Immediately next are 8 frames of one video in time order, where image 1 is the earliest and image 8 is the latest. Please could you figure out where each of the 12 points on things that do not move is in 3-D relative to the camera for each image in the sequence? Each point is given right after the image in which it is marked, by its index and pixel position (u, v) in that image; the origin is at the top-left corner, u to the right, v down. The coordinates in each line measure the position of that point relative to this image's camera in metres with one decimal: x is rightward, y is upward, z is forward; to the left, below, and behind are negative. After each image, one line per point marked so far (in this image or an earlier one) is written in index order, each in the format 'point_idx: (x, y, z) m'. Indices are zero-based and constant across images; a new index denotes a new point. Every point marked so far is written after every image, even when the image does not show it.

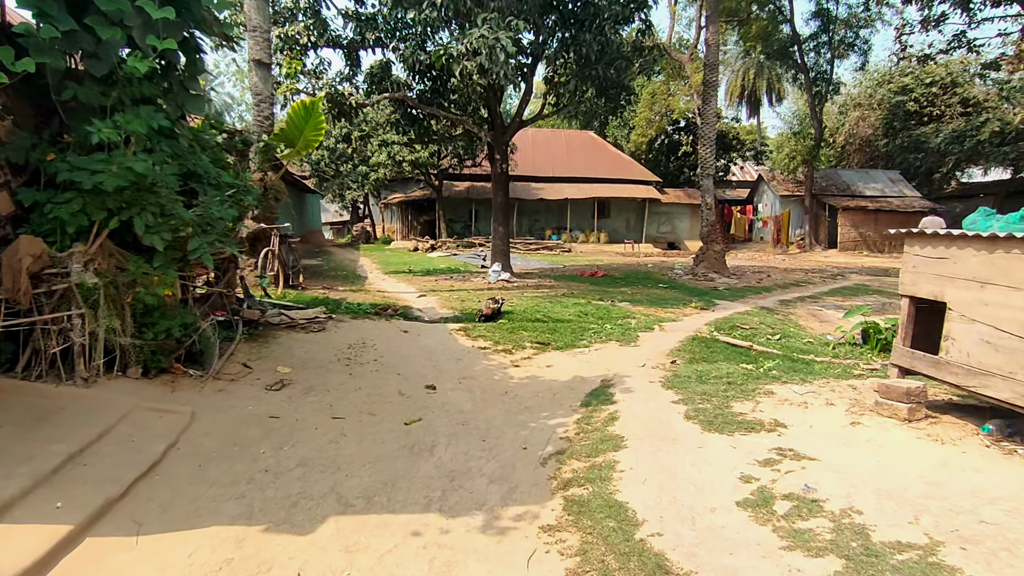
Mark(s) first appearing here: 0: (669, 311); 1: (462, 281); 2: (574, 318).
0: (+2.5, -0.4, +9.3) m
1: (-1.2, +0.1, +14.0) m
2: (+0.9, -0.4, +8.2) m
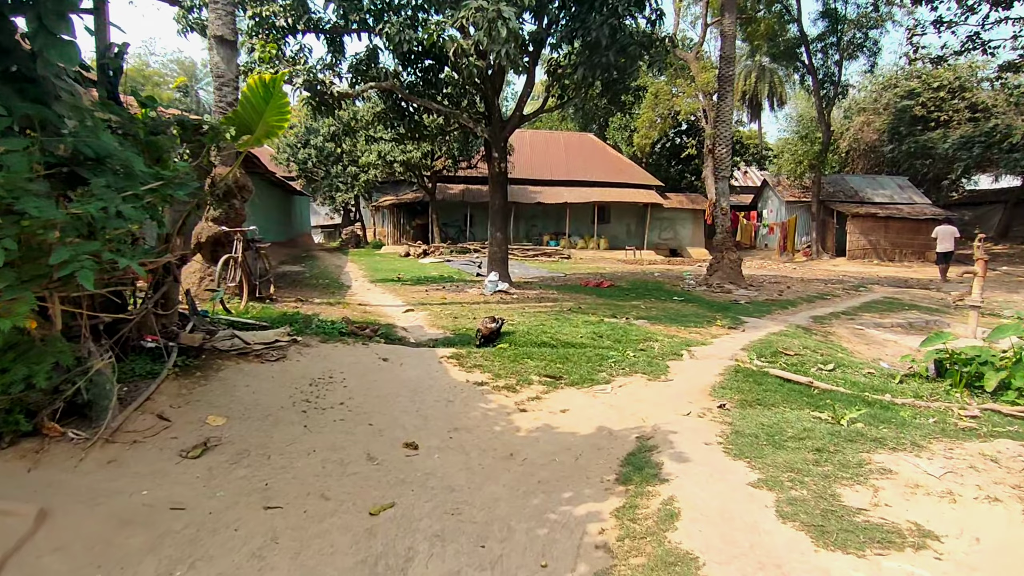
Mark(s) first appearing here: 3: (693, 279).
0: (+2.5, -0.6, +8.0) m
1: (-1.3, -0.1, +12.7) m
2: (+0.9, -0.6, +7.0) m
3: (+4.9, +0.2, +15.6) m
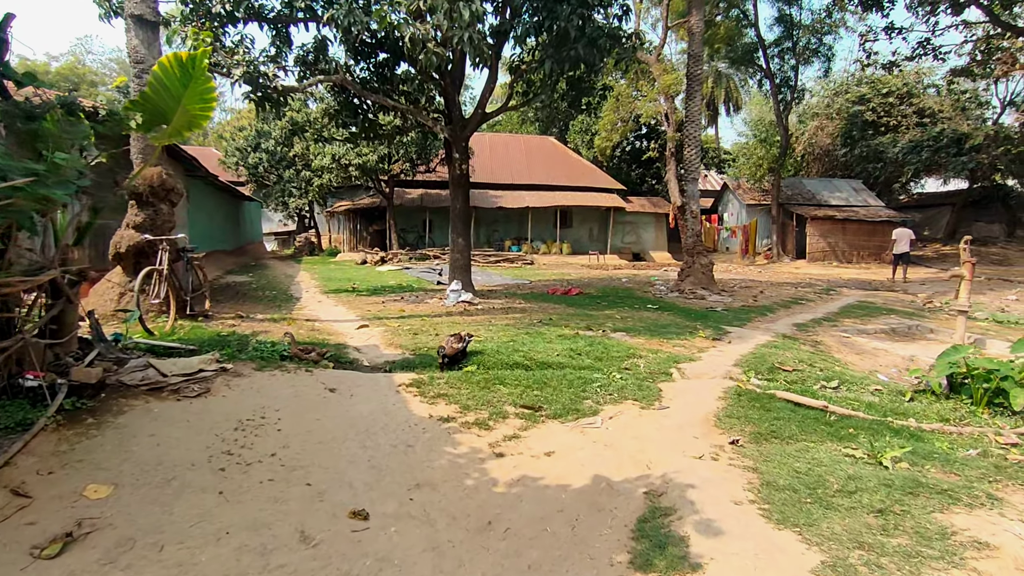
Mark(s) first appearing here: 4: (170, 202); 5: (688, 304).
0: (+2.1, -0.7, +7.4) m
1: (-2.0, -0.3, +11.8) m
2: (+0.6, -0.8, +6.2) m
3: (+3.9, +0.1, +15.1) m
4: (-4.8, +1.2, +8.1) m
5: (+3.5, -0.3, +11.6) m
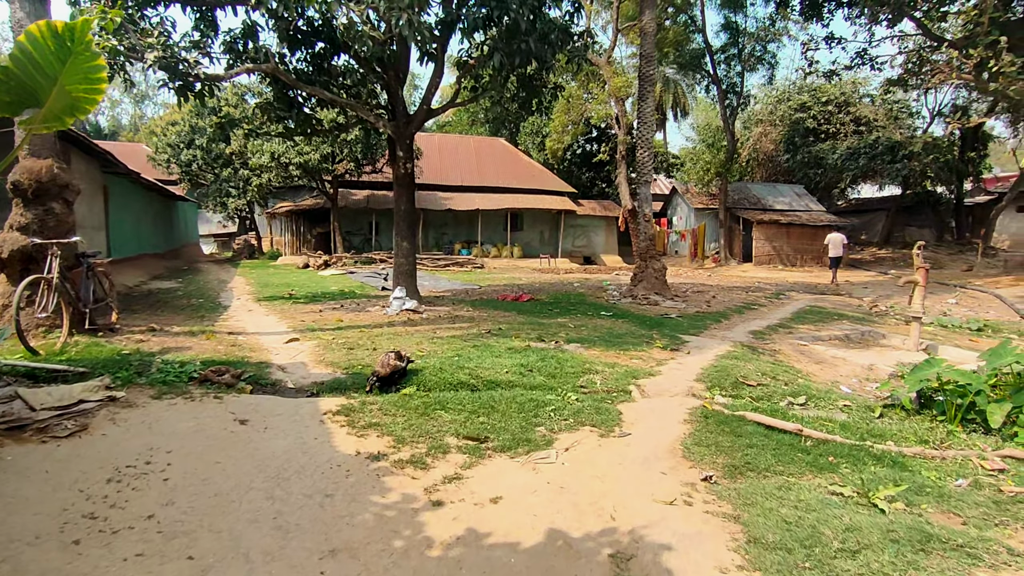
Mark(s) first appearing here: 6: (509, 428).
0: (+1.5, -0.8, +6.9) m
1: (-3.0, -0.4, +11.0) m
2: (0.0, -0.9, +5.6) m
3: (+2.6, 0.0, +14.7) m
4: (-5.4, +1.1, +7.0) m
5: (+2.5, -0.4, +11.3) m
6: (0.0, -1.0, +4.3) m
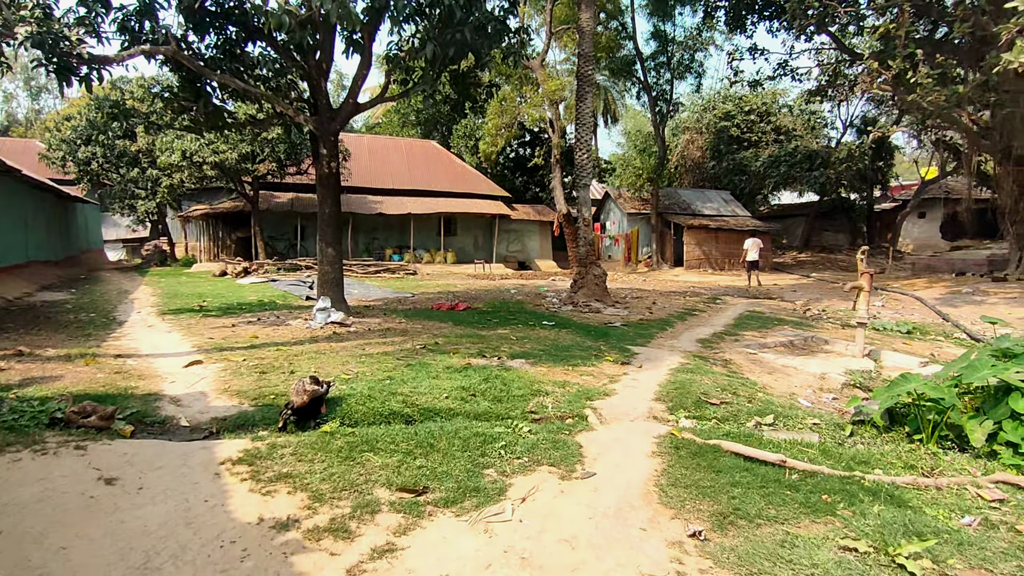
0: (+0.8, -1.0, +6.3) m
1: (-4.1, -0.6, +9.9) m
2: (-0.5, -1.0, +4.9) m
3: (+1.1, -0.2, +14.3) m
4: (-6.1, +0.9, +5.7) m
5: (+1.4, -0.6, +10.8) m
6: (-0.4, -1.1, +3.6) m
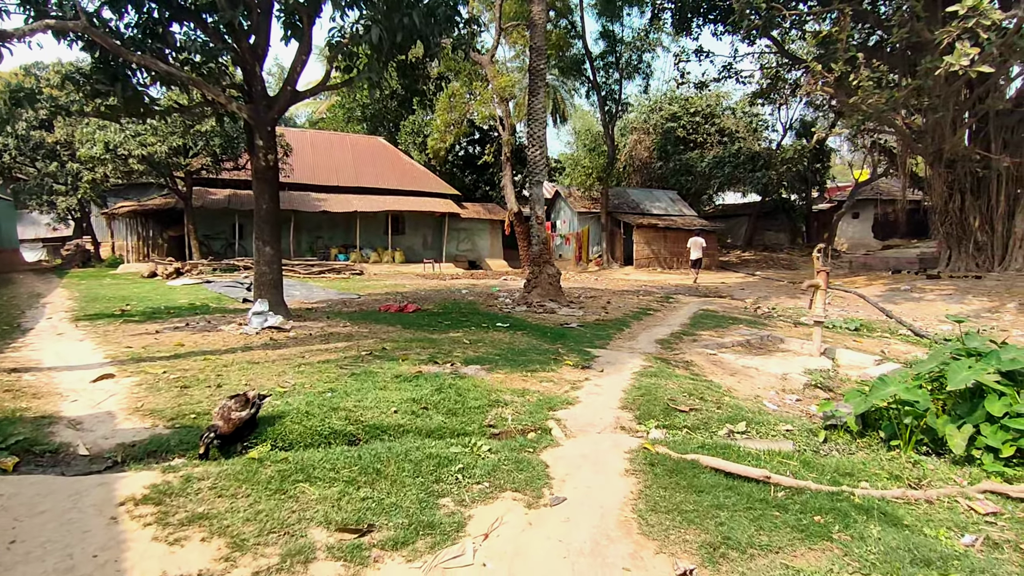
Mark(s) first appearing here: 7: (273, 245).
0: (+0.3, -1.0, +6.0) m
1: (-4.8, -0.7, +9.0) m
2: (-0.8, -1.0, +4.4) m
3: (-0.1, -0.2, +13.9) m
4: (-6.5, +0.8, +4.7) m
5: (+0.5, -0.6, +10.5) m
6: (-0.6, -1.2, +3.1) m
7: (-4.2, +0.7, +10.1) m
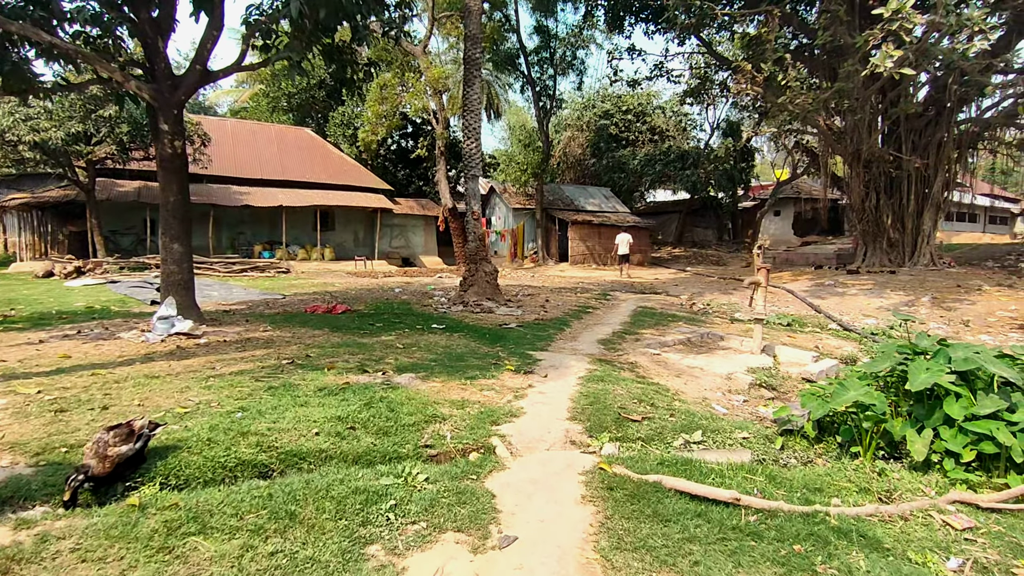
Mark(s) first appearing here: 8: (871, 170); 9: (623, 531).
0: (-0.2, -1.0, +5.5) m
1: (-5.7, -0.7, +8.0) m
2: (-1.2, -1.0, +3.8) m
3: (-1.6, -0.2, +13.3) m
4: (-6.9, +0.8, +3.5) m
5: (-0.6, -0.6, +10.0) m
6: (-0.8, -1.2, +2.6) m
7: (-5.2, +0.7, +9.1) m
8: (+11.5, +3.8, +18.6) m
9: (+0.5, -1.2, +2.8) m
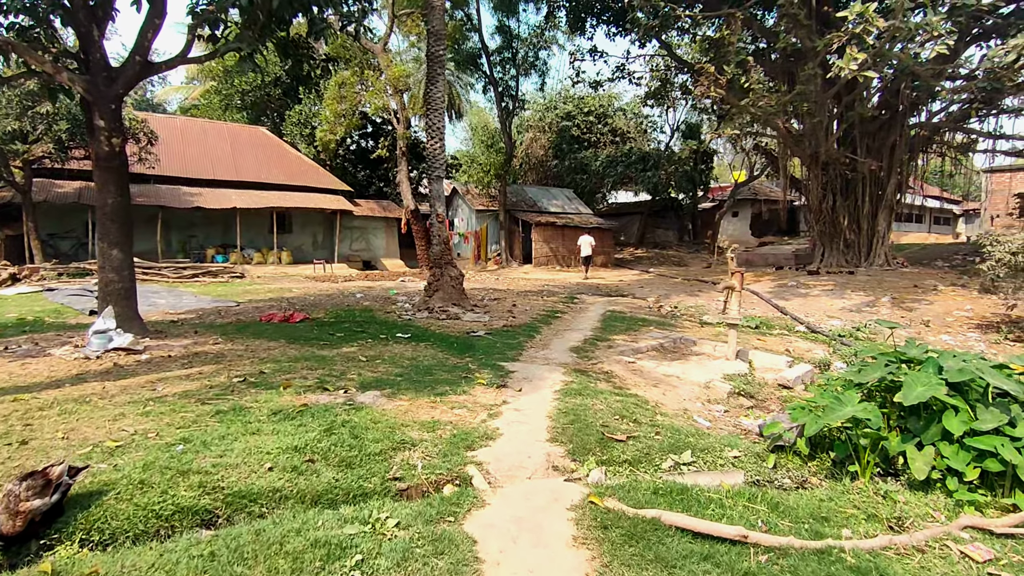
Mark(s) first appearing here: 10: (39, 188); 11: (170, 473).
0: (-0.5, -1.1, +5.1) m
1: (-6.1, -0.9, +7.2) m
2: (-1.3, -1.1, +3.4) m
3: (-2.3, -0.3, +12.8) m
4: (-7.0, +0.6, +2.7) m
5: (-1.1, -0.7, +9.6) m
6: (-0.9, -1.3, +2.1) m
7: (-5.7, +0.6, +8.4) m
8: (+10.4, +3.8, +19.0) m
9: (+0.5, -1.3, +2.5) m
10: (-15.8, +3.3, +19.2) m
11: (-2.0, -1.1, +3.4) m
